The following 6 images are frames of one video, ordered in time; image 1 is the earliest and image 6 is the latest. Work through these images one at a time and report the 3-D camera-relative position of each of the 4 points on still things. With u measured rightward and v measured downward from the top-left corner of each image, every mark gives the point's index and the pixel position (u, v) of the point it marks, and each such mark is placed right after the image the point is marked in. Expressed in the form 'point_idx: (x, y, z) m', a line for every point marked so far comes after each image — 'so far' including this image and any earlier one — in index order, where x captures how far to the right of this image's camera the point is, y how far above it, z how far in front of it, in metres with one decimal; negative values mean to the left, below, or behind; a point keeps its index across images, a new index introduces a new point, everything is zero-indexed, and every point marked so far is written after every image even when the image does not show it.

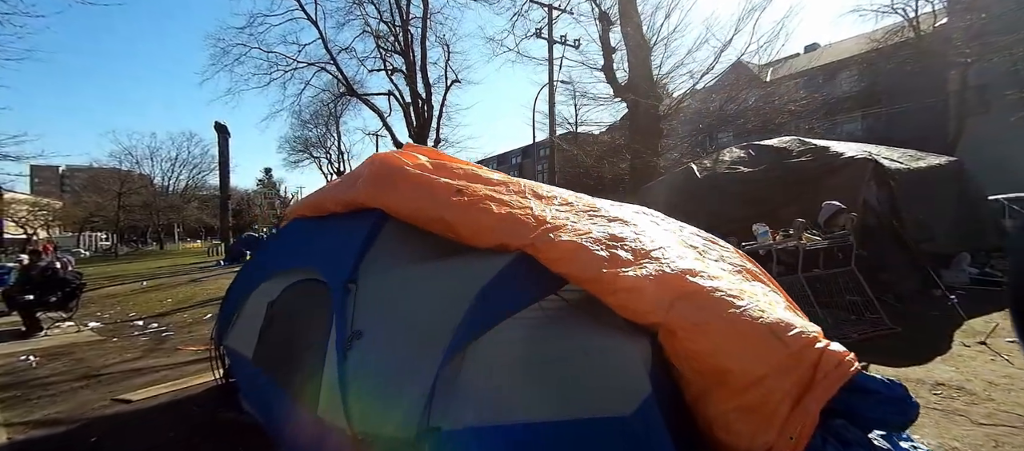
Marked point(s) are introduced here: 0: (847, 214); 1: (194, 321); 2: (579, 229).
0: (+3.8, +0.1, +4.7) m
1: (-6.2, -1.9, +8.1) m
2: (+0.3, 0.0, +1.9) m
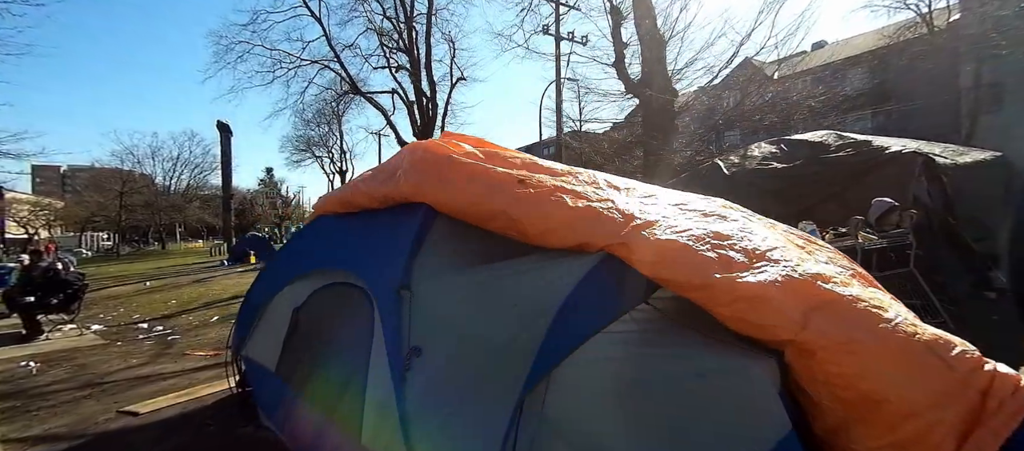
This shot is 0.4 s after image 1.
0: (+4.2, +0.2, +4.4) m
1: (-5.9, -1.9, +7.8) m
2: (+0.6, 0.0, +1.6) m
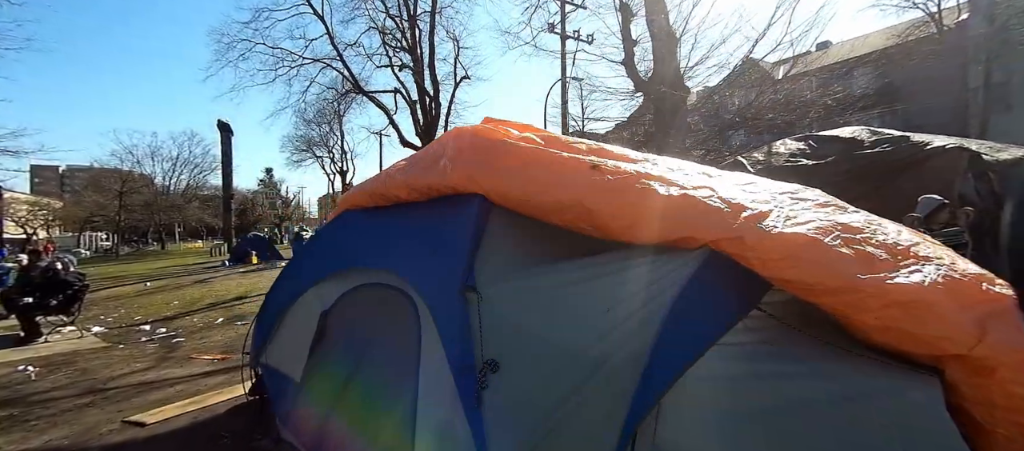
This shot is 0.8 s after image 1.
0: (+4.4, +0.2, +4.2) m
1: (-5.6, -1.8, +7.5) m
2: (+0.9, 0.0, +1.3) m
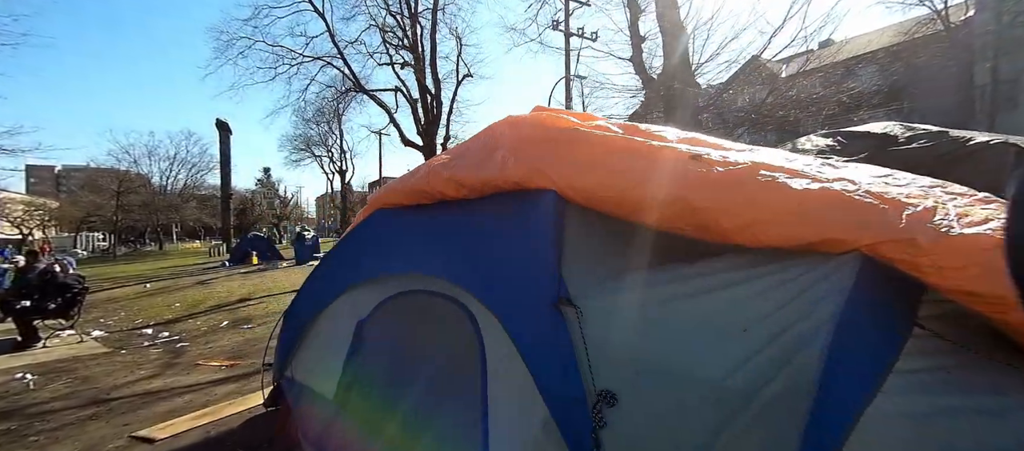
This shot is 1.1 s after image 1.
0: (+4.7, +0.2, +4.0) m
1: (-5.3, -1.8, +7.3) m
2: (+1.2, 0.0, +1.1) m
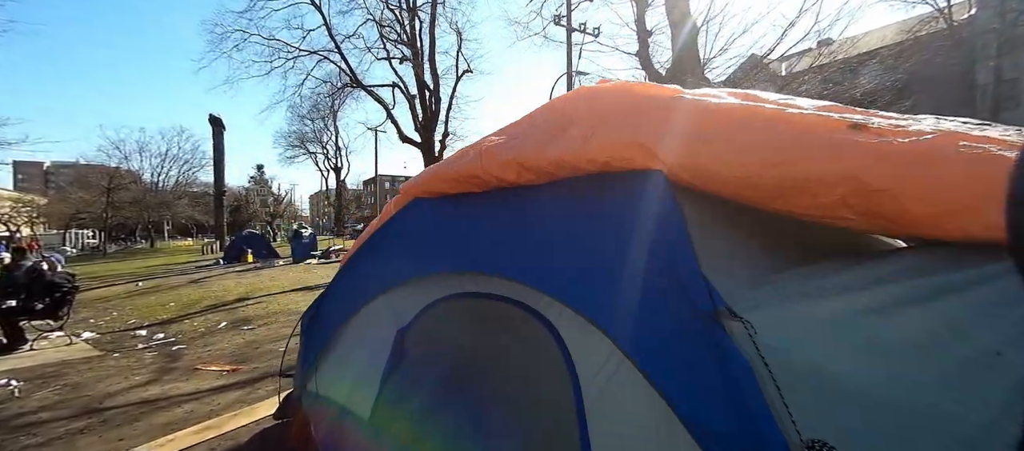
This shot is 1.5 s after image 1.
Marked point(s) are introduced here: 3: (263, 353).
0: (+5.0, +0.2, +3.7) m
1: (-5.1, -1.8, +6.9) m
2: (+1.5, +0.1, +0.8) m
3: (-3.3, -1.7, +5.5) m
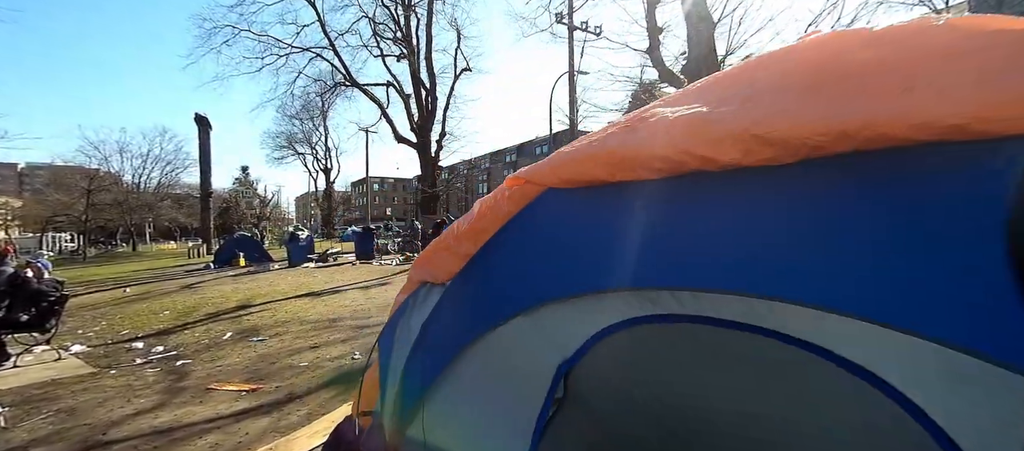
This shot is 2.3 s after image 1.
0: (+5.6, +0.2, +3.4) m
1: (-4.6, -1.8, +6.3) m
2: (+2.2, +0.1, +0.4) m
3: (-2.7, -1.7, +4.9) m
